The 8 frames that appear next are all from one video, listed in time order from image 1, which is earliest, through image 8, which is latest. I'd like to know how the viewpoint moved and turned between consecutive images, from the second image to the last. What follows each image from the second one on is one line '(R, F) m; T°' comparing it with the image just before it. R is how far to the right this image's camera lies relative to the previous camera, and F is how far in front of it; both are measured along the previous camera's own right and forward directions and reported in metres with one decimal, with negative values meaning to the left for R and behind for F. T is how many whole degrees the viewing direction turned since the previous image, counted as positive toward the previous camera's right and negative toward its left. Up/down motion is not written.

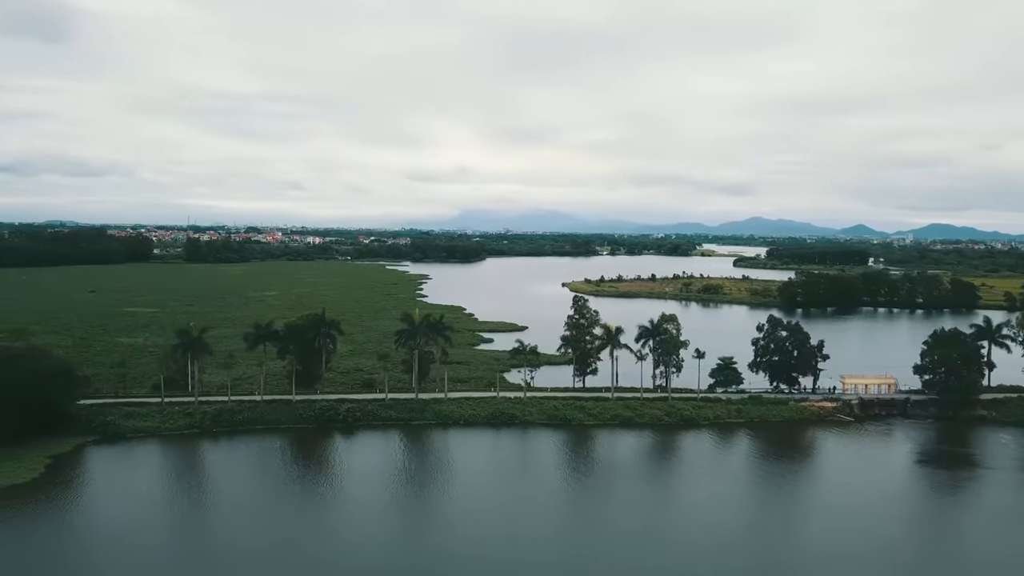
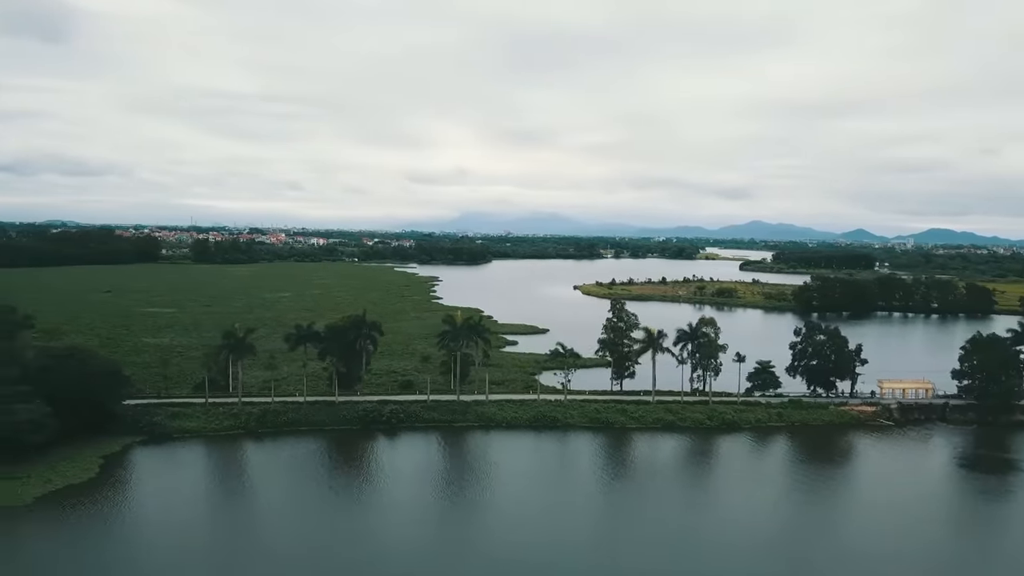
(-2.3, +0.1) m; 0°
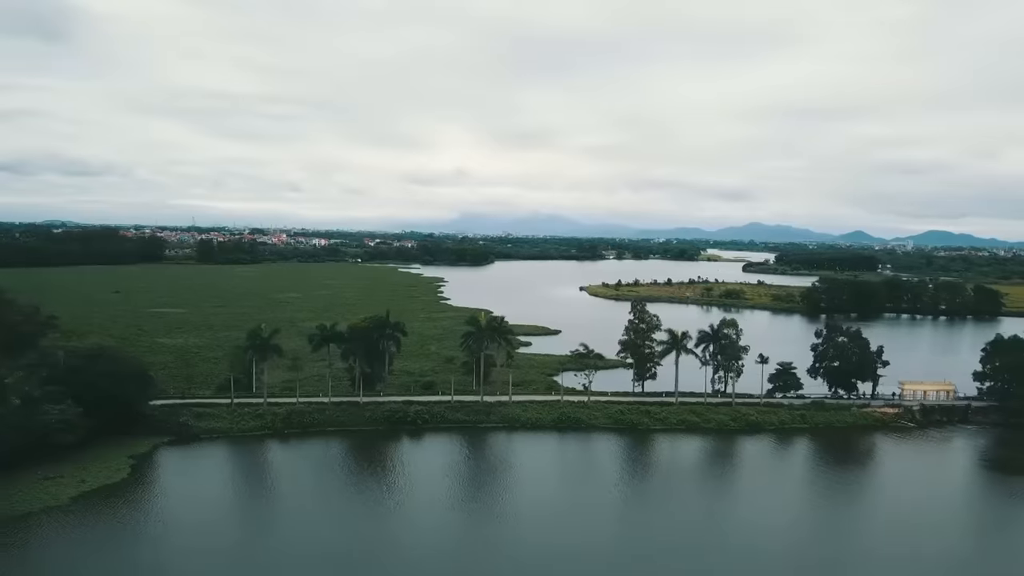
(-1.3, 0.0) m; 0°
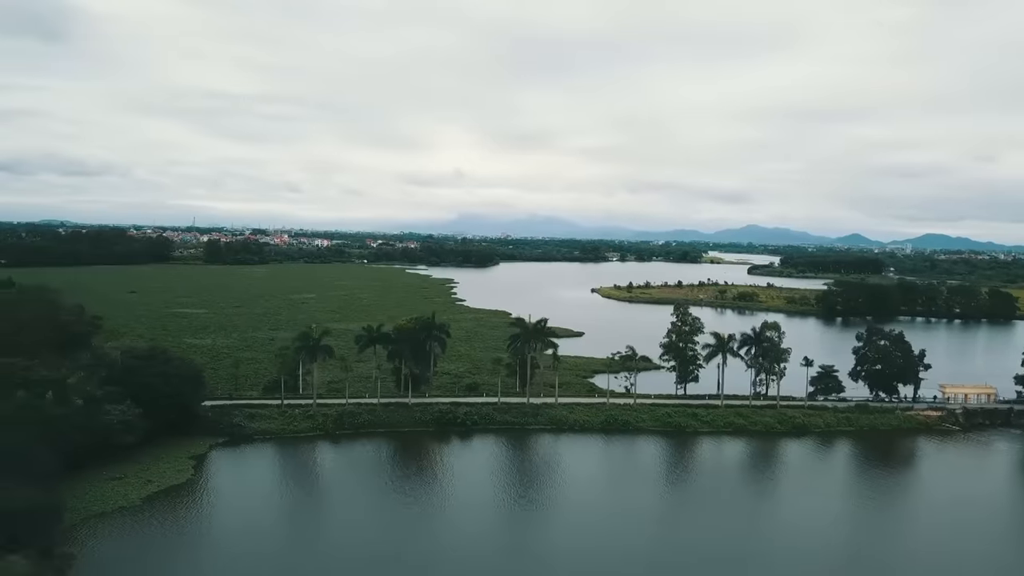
(-2.7, -0.1) m; 0°
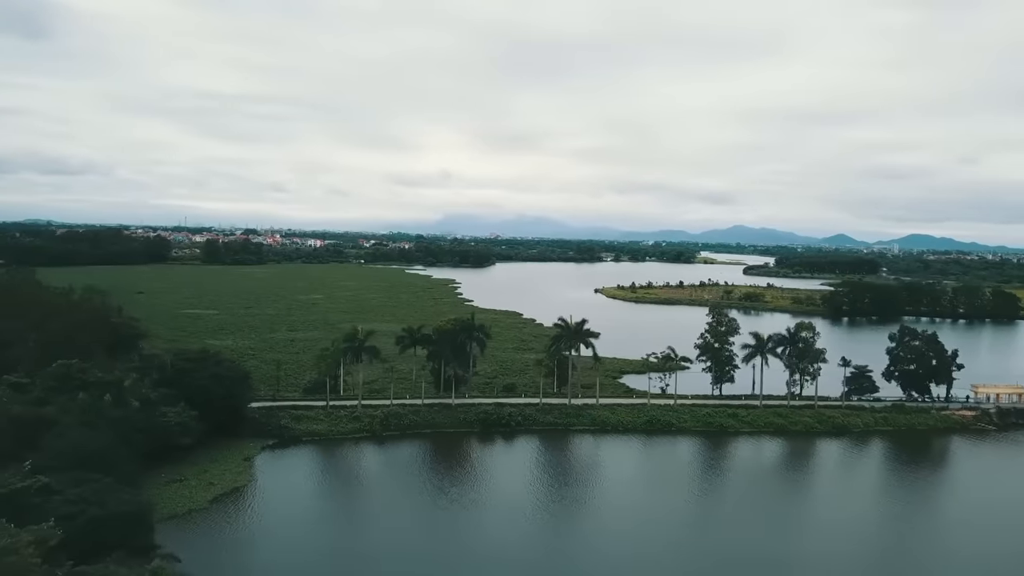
(-2.8, -0.1) m; 0°
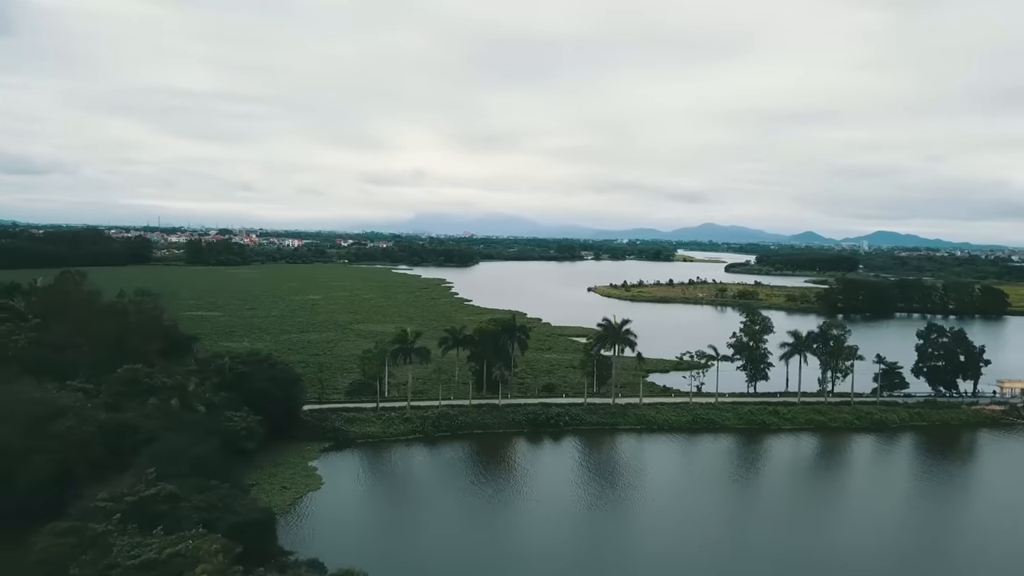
(-3.8, -0.1) m; +2°
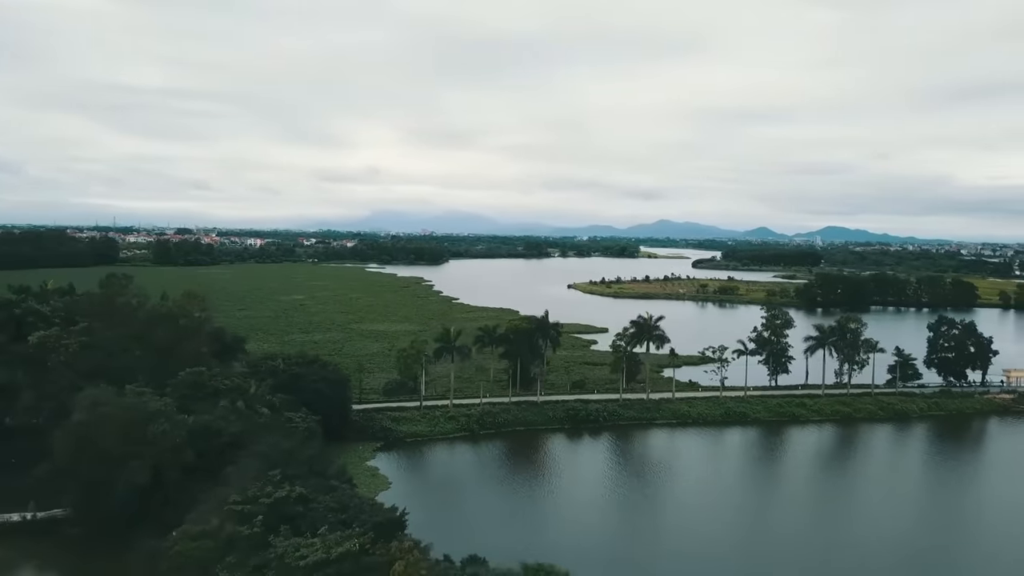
(-4.1, -0.2) m; +3°
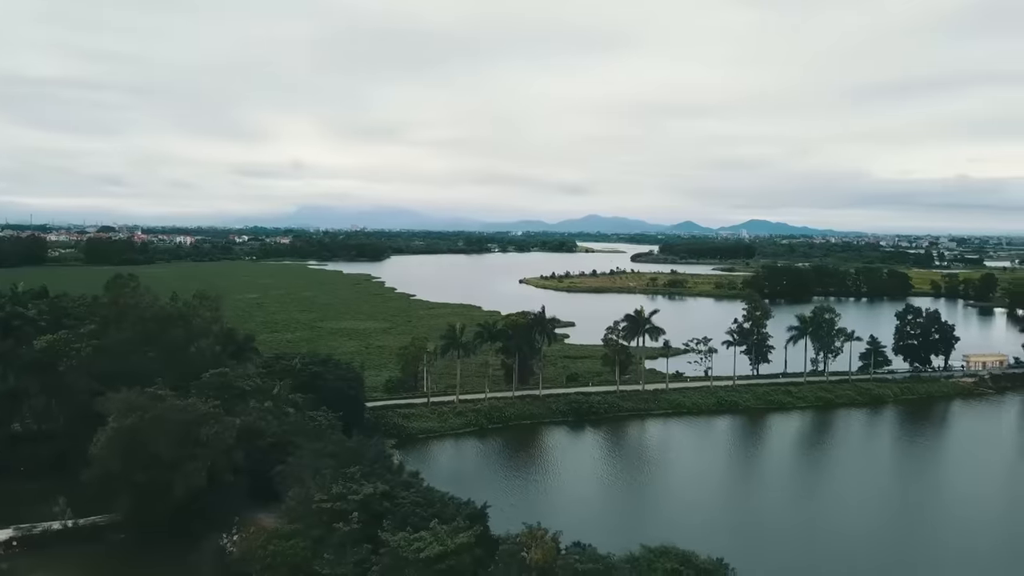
(-3.5, -0.3) m; +5°
